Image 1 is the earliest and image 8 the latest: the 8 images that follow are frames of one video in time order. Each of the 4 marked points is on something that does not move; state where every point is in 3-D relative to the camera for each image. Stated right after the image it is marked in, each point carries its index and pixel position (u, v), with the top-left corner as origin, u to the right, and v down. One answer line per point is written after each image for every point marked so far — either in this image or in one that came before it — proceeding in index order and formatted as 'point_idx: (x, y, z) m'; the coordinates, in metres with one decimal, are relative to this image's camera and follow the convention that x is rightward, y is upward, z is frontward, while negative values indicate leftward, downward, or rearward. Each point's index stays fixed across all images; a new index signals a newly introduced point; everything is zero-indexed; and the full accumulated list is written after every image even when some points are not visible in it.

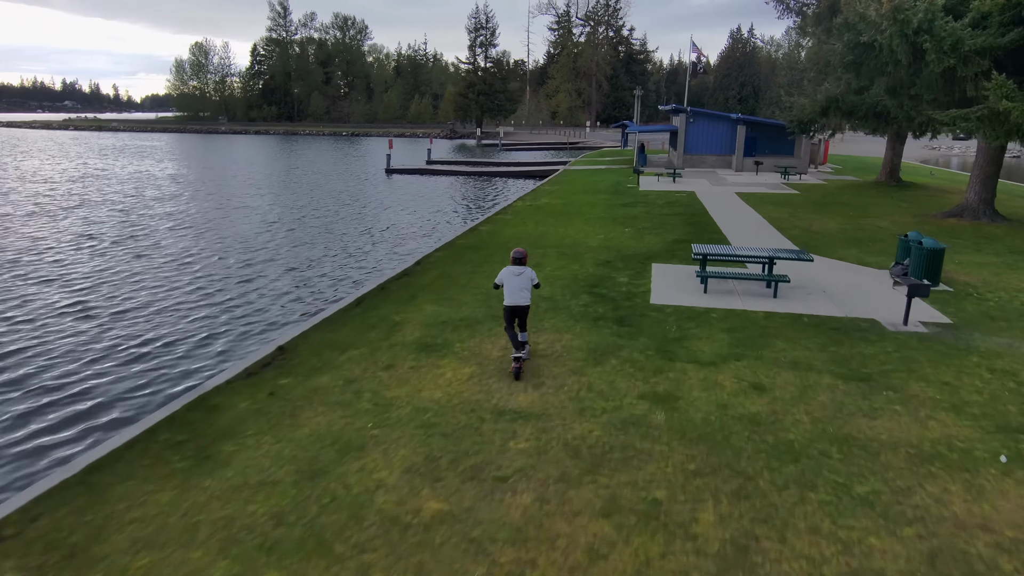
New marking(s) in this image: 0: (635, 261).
0: (+2.8, +0.6, +14.6) m
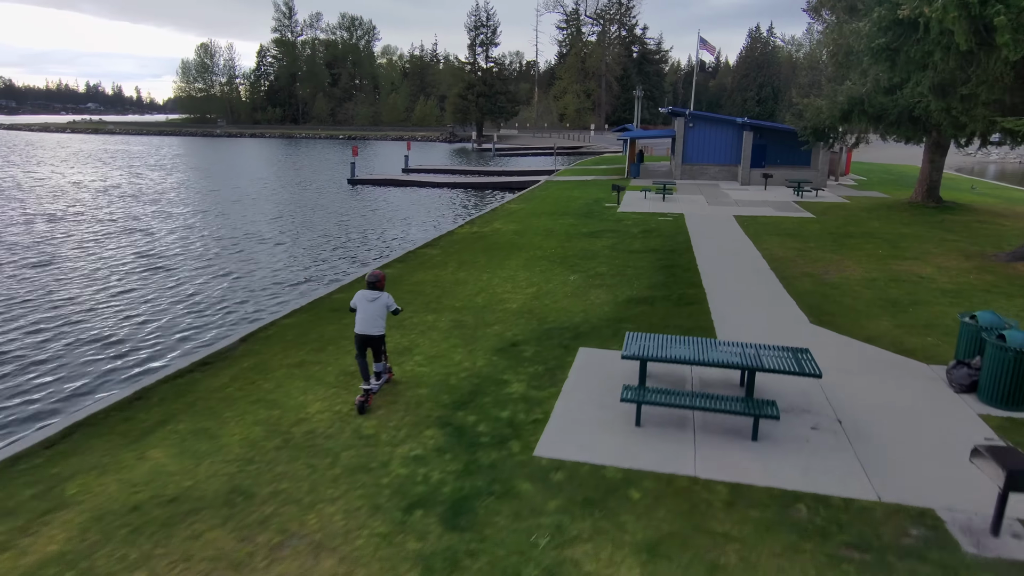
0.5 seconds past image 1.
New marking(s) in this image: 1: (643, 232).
0: (+0.7, -0.8, +9.8) m
1: (+3.7, +1.6, +18.4) m
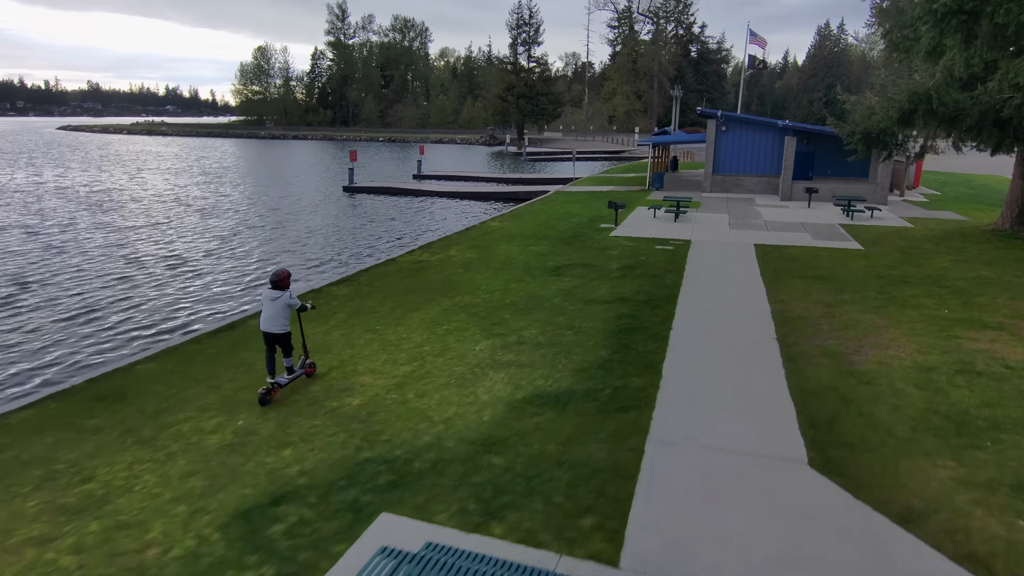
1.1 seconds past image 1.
0: (-1.4, -1.9, +5.8) m
1: (+2.4, +0.4, +14.1) m
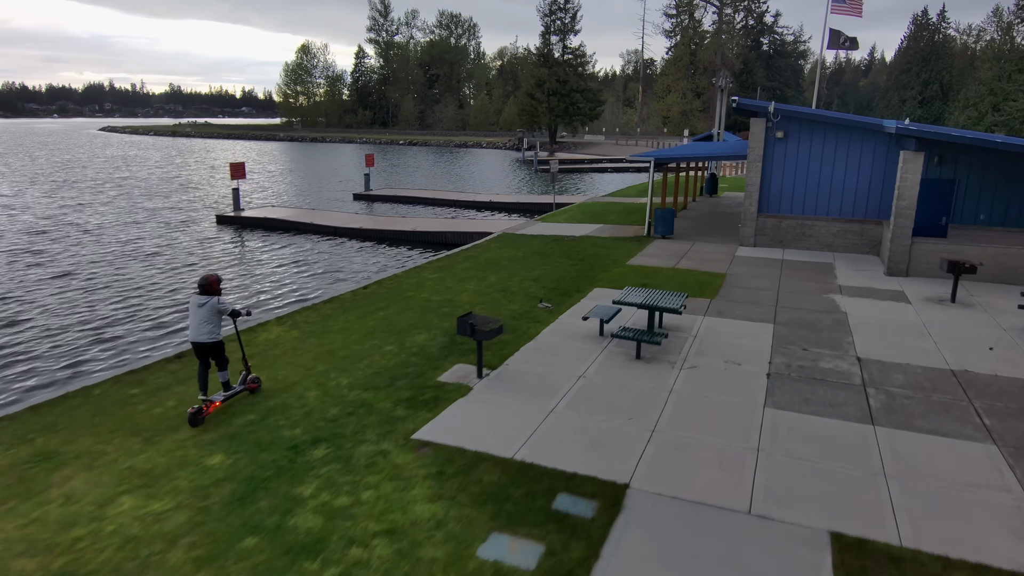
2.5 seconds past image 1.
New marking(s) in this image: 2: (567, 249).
0: (-6.4, -4.7, -5.3) m
1: (-1.7, -2.5, +2.6) m
2: (+1.4, +1.0, +16.3) m
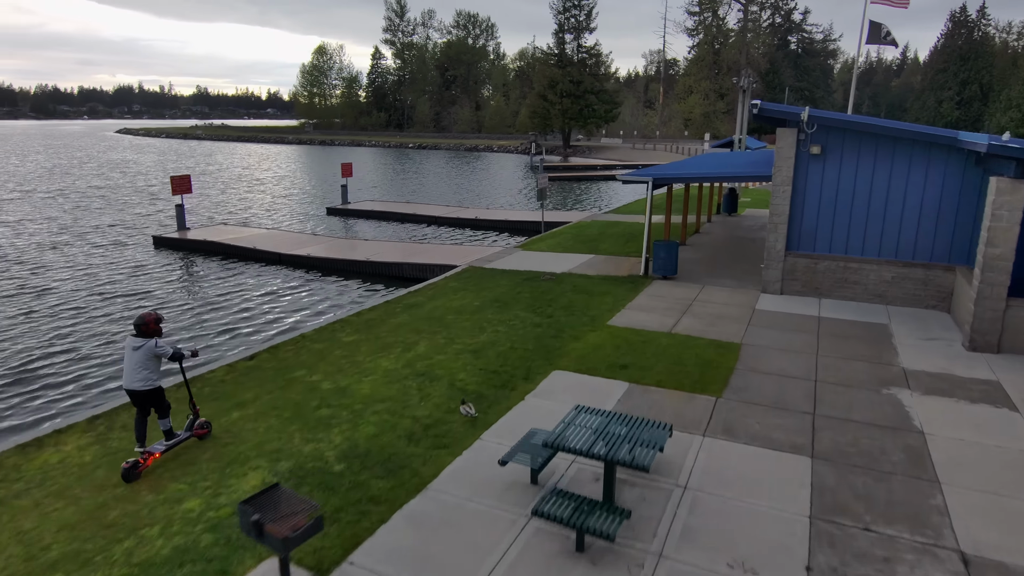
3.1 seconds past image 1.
0: (-8.1, -5.7, -8.6) m
1: (-3.1, -3.6, -0.9) m
2: (+0.5, -0.1, +12.8) m
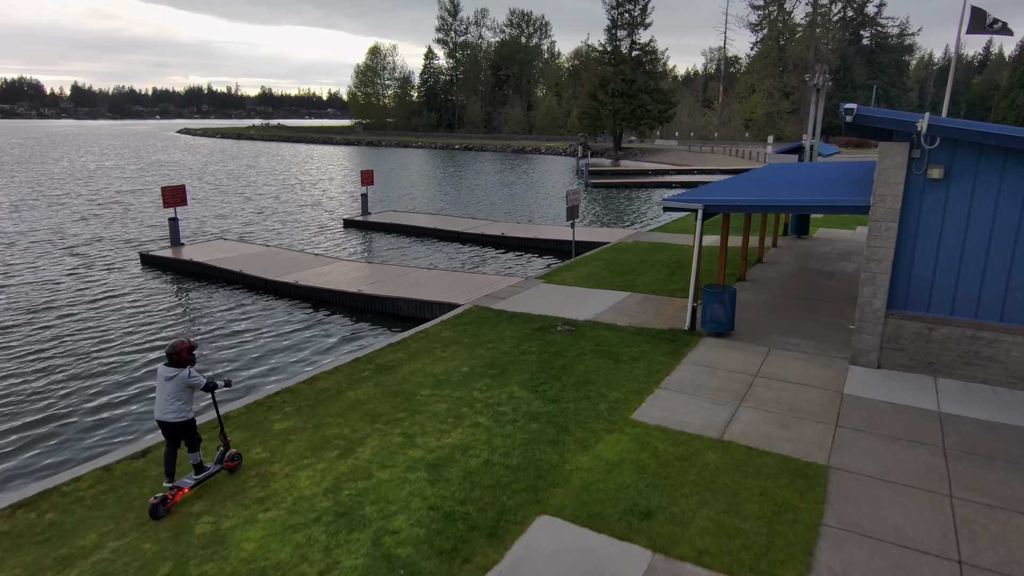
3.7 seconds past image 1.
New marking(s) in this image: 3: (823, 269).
0: (-9.9, -6.5, -10.8) m
1: (-4.2, -4.5, -3.5) m
2: (+0.6, -1.1, +9.8) m
3: (+7.4, +0.4, +15.4) m
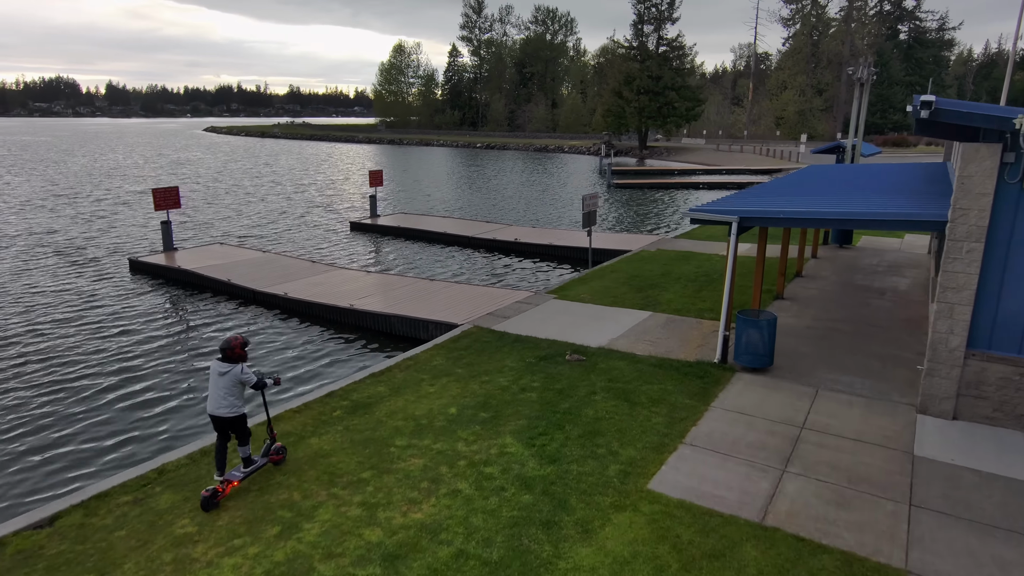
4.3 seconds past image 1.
0: (-10.7, -6.8, -11.9) m
1: (-4.8, -4.8, -4.8) m
2: (+0.5, -1.4, +8.3) m
3: (+7.6, +0.1, +13.6) m
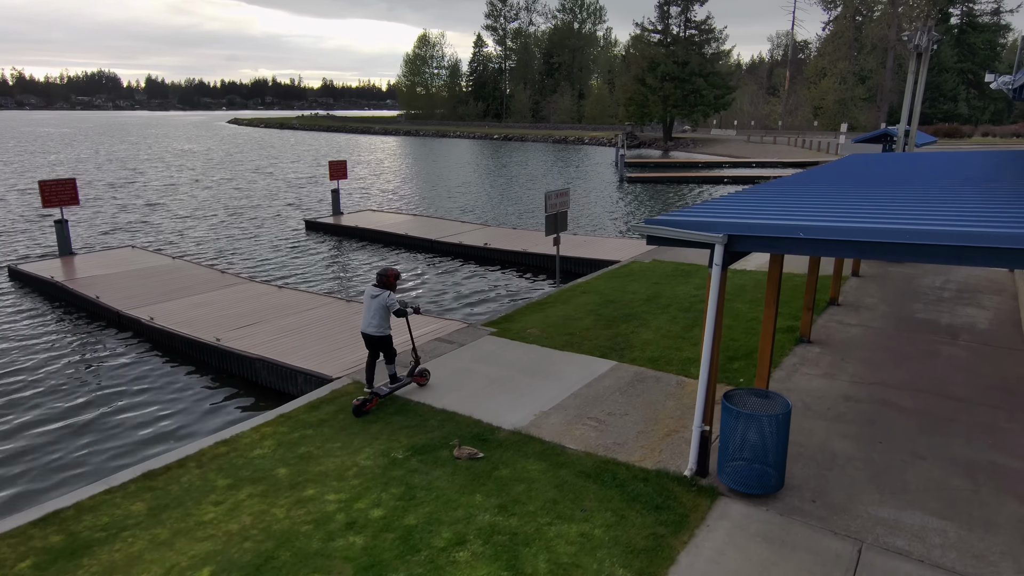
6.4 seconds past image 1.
0: (-13.2, -7.3, -14.8) m
1: (-6.9, -5.4, -8.1) m
2: (-0.9, -1.9, +4.7) m
3: (+6.4, -0.5, +9.7) m
